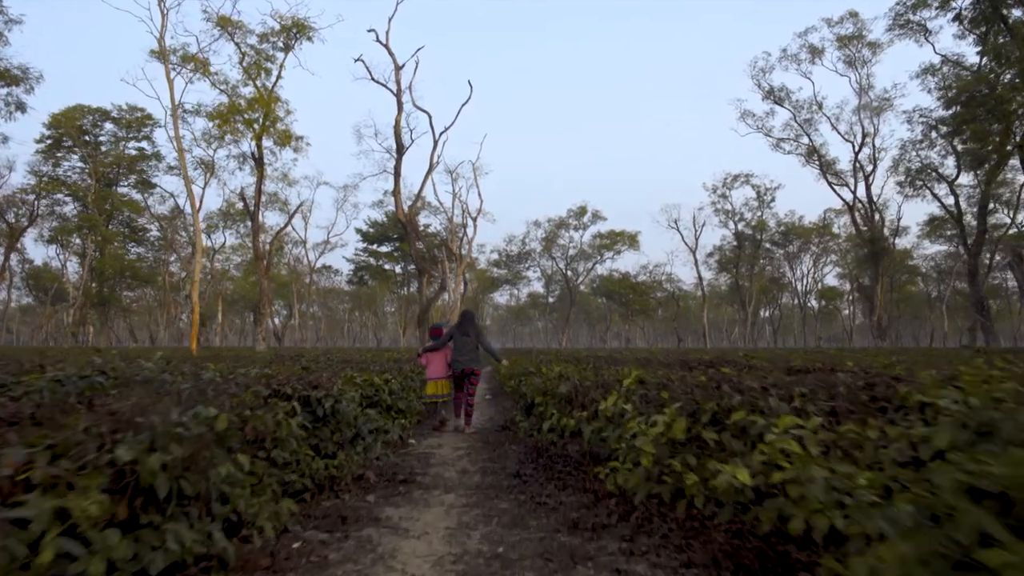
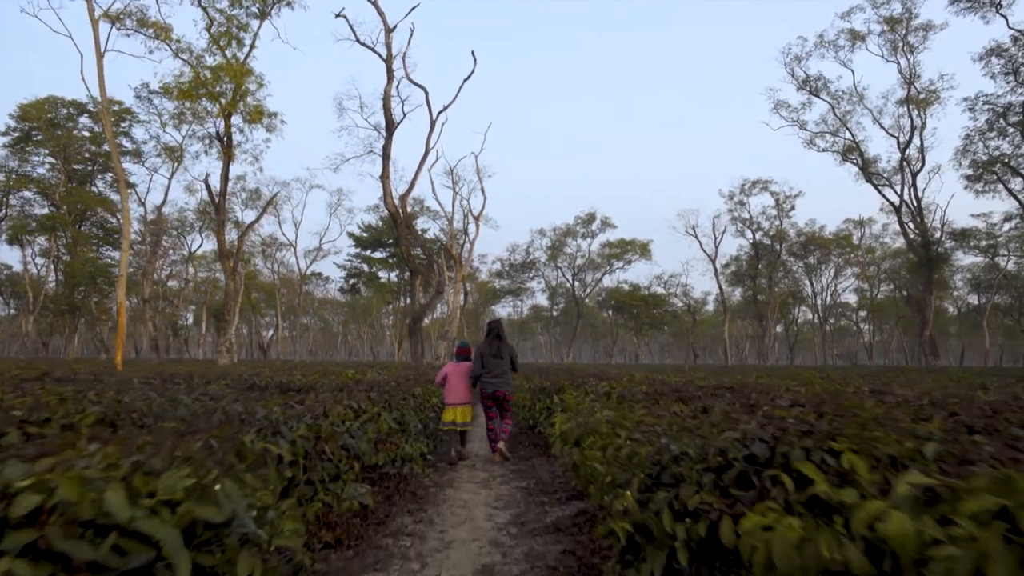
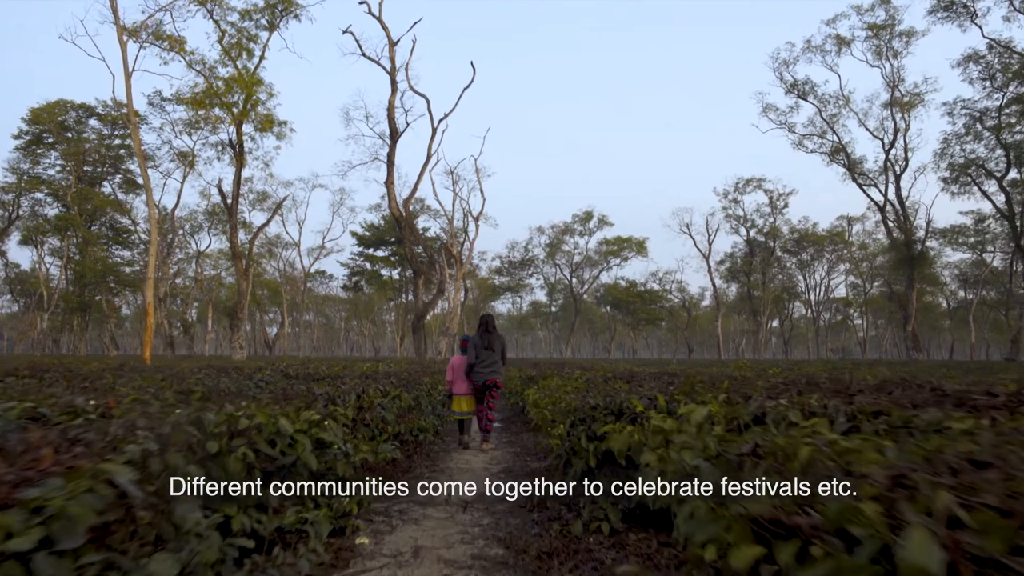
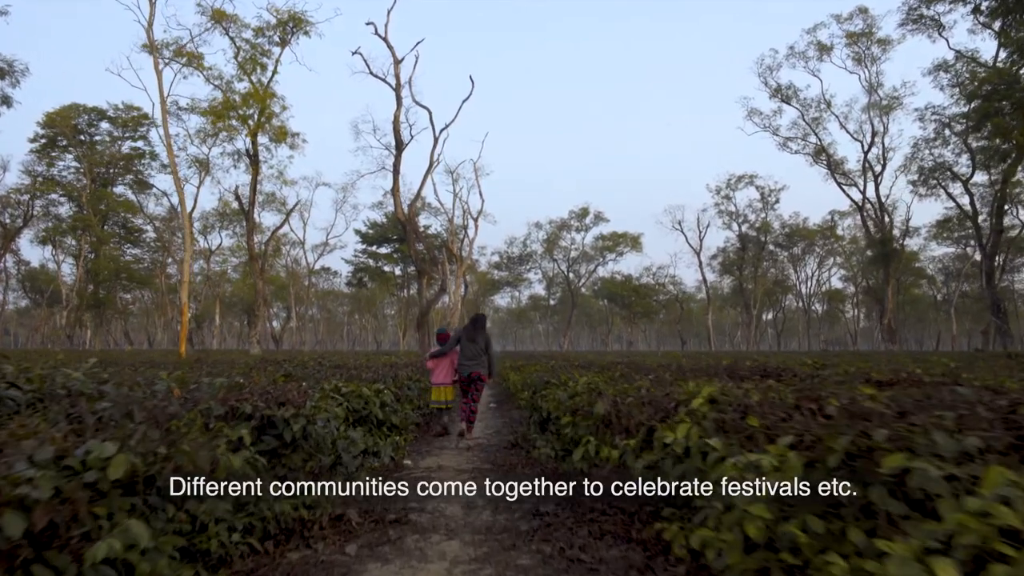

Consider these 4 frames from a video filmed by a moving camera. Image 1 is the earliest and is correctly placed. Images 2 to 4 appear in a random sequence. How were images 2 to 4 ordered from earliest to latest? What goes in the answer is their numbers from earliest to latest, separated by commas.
4, 3, 2
